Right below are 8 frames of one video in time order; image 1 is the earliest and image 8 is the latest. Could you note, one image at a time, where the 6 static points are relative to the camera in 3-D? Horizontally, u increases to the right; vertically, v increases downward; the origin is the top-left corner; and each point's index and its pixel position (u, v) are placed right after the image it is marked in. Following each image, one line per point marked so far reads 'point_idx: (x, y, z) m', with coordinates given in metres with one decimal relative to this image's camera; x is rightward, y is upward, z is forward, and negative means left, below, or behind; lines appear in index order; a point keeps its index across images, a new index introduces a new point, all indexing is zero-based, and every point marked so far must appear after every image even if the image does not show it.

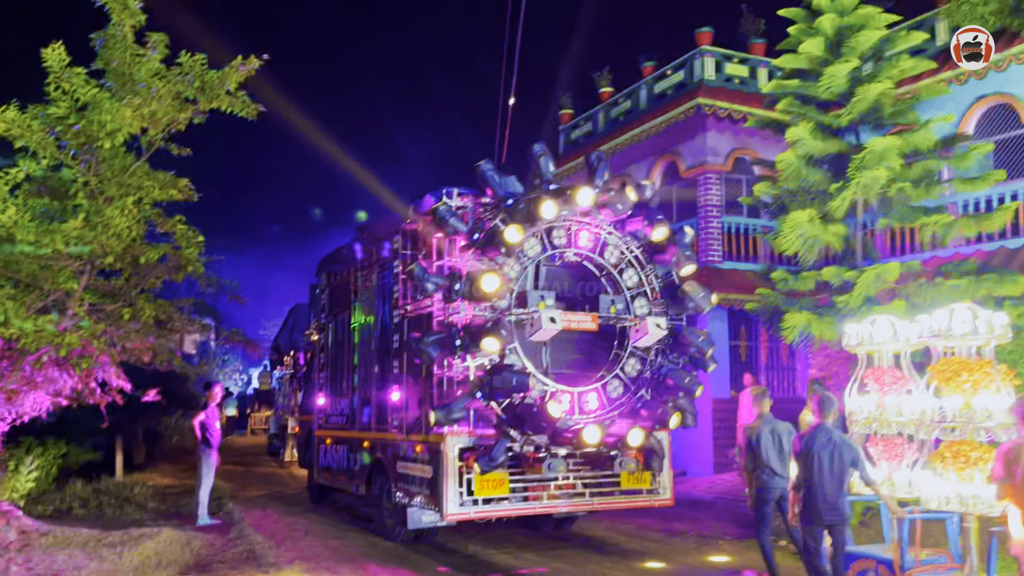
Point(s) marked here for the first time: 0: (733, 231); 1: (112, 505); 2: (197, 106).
0: (+3.6, +0.9, +14.1) m
1: (-5.3, -2.9, +11.5) m
2: (-3.7, +2.1, +10.2) m
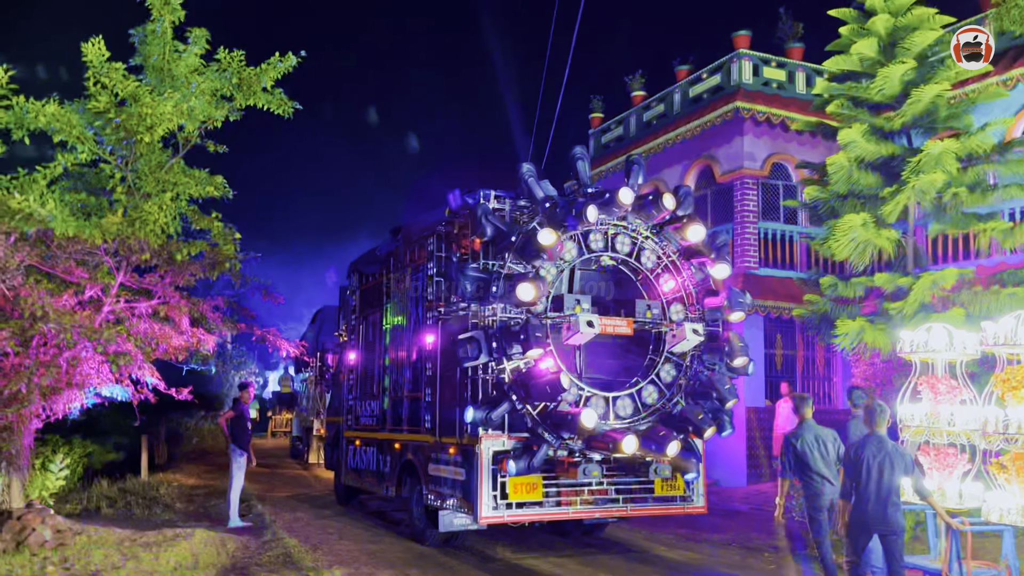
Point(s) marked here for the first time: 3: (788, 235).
0: (+4.1, +0.8, +13.8) m
1: (-4.9, -2.8, +11.4) m
2: (-3.2, +2.1, +10.1) m
3: (+4.4, +0.8, +13.9) m
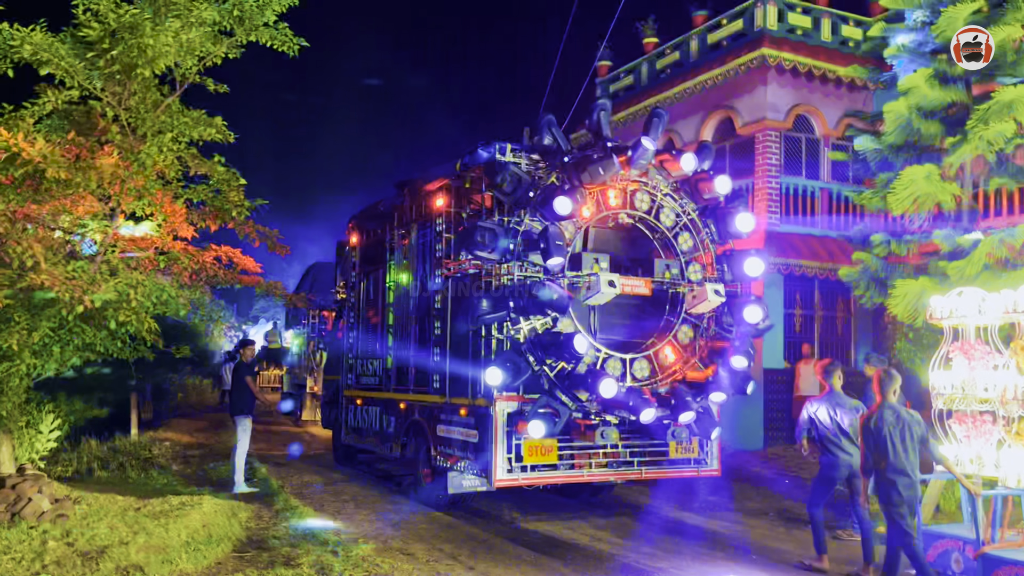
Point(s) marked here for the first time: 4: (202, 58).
0: (+4.3, +1.5, +13.3) m
1: (-4.7, -2.2, +10.8) m
2: (-3.0, +2.6, +9.3) m
3: (+4.6, +1.5, +13.3) m
4: (-3.3, +2.4, +9.2) m
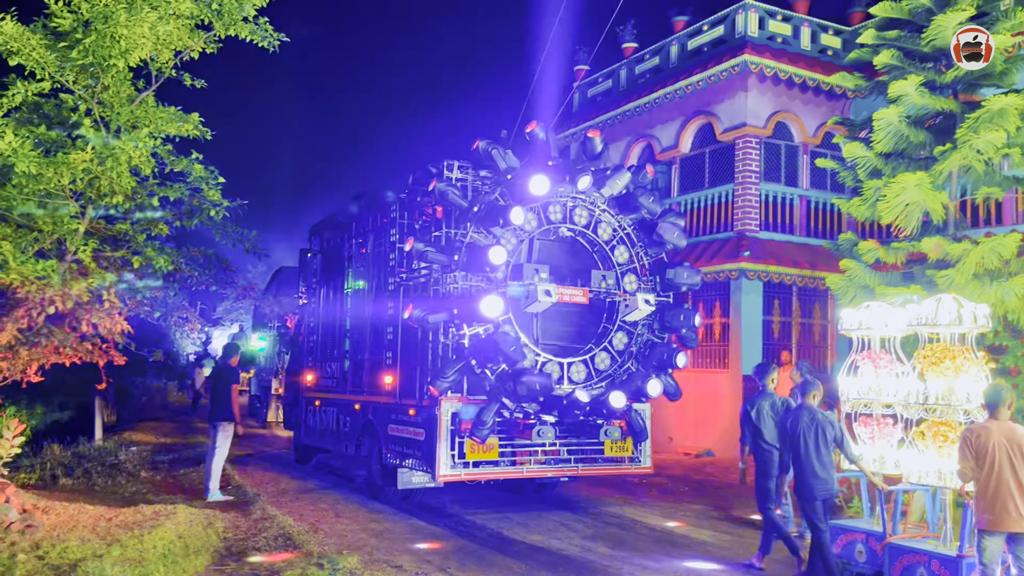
0: (+3.9, +1.4, +13.3) m
1: (-4.9, -2.2, +10.5) m
2: (-3.1, +2.6, +9.0) m
3: (+4.3, +1.4, +13.4) m
4: (-3.4, +2.4, +8.9) m
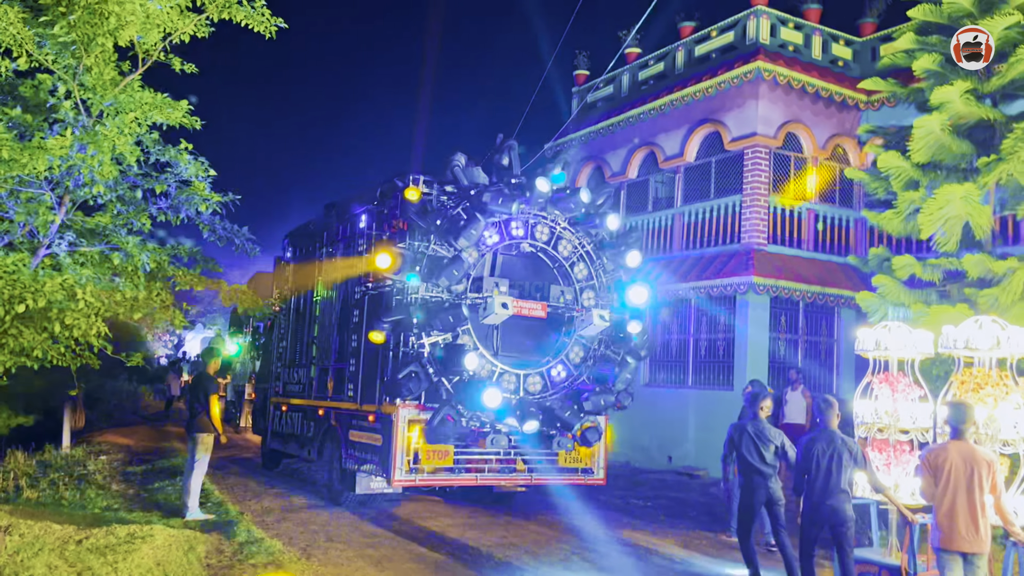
0: (+3.9, +1.1, +12.9) m
1: (-4.9, -2.2, +9.7) m
2: (-2.9, +2.6, +8.4) m
3: (+4.3, +1.2, +12.9) m
4: (-3.3, +2.4, +8.3) m
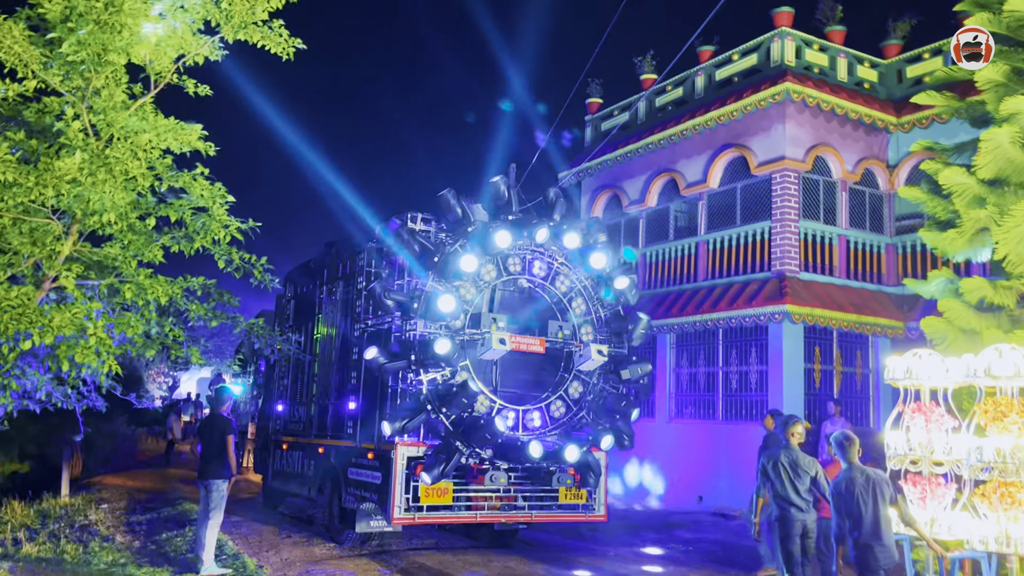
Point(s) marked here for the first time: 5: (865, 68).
0: (+4.2, +0.7, +12.4) m
1: (-4.6, -2.6, +9.1) m
2: (-2.6, +2.3, +8.0) m
3: (+4.5, +0.7, +12.5) m
4: (-3.0, +2.1, +7.9) m
5: (+5.3, +3.3, +13.1) m
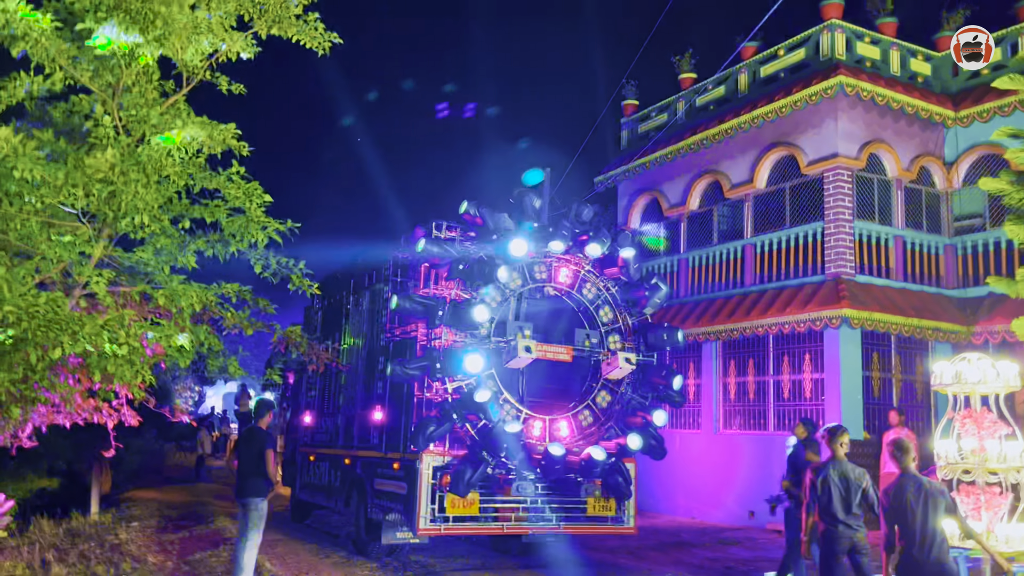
0: (+4.8, +0.7, +11.8) m
1: (-4.1, -2.7, +8.7) m
2: (-2.2, +2.2, +7.6) m
3: (+5.1, +0.7, +11.9) m
4: (-2.6, +2.0, +7.5) m
5: (+5.9, +3.3, +12.6) m
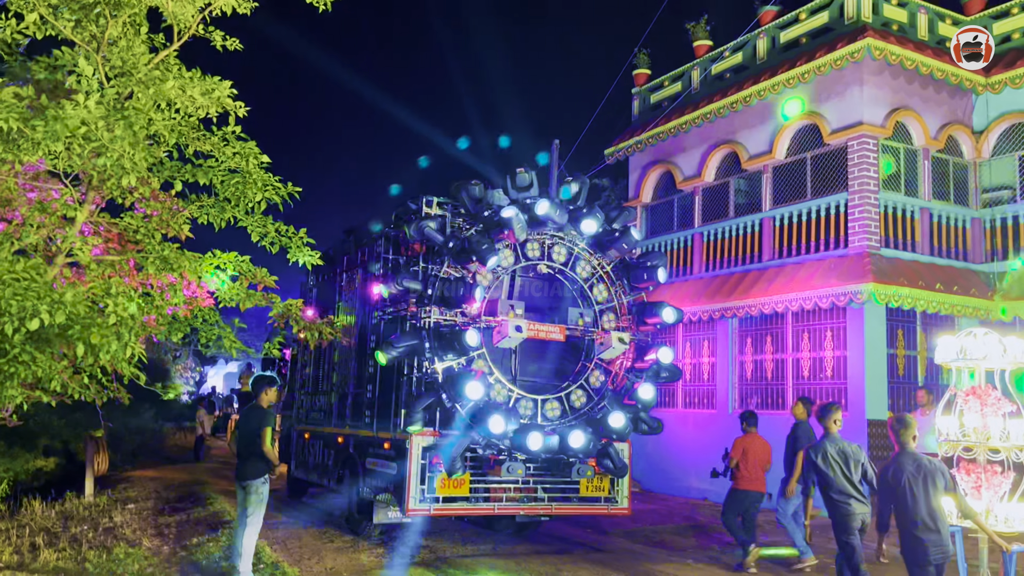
0: (+4.9, +1.0, +11.3) m
1: (-4.0, -2.4, +8.3) m
2: (-2.1, +2.5, +7.1) m
3: (+5.2, +1.0, +11.4) m
4: (-2.4, +2.3, +7.0) m
5: (+6.0, +3.6, +12.0) m
